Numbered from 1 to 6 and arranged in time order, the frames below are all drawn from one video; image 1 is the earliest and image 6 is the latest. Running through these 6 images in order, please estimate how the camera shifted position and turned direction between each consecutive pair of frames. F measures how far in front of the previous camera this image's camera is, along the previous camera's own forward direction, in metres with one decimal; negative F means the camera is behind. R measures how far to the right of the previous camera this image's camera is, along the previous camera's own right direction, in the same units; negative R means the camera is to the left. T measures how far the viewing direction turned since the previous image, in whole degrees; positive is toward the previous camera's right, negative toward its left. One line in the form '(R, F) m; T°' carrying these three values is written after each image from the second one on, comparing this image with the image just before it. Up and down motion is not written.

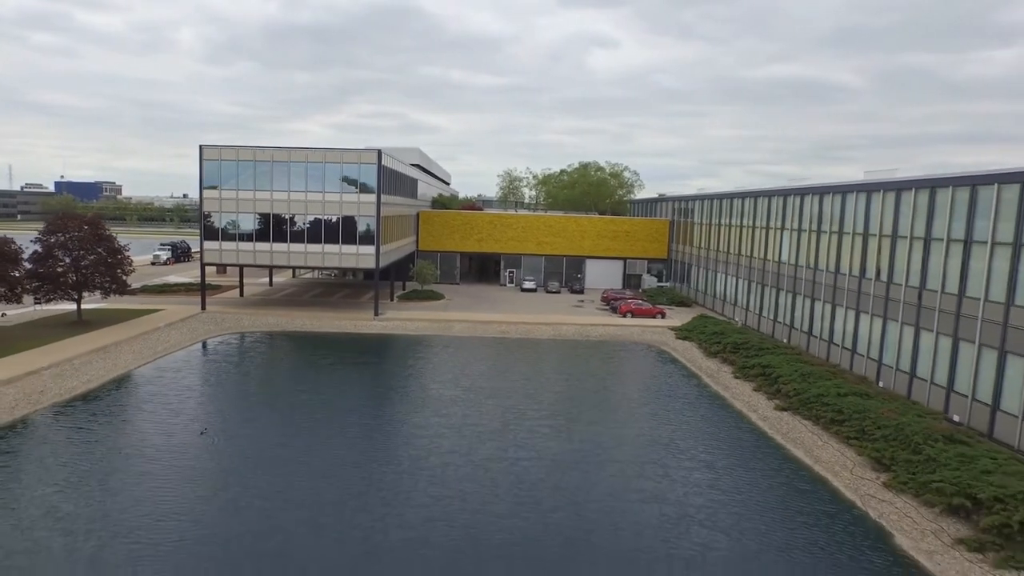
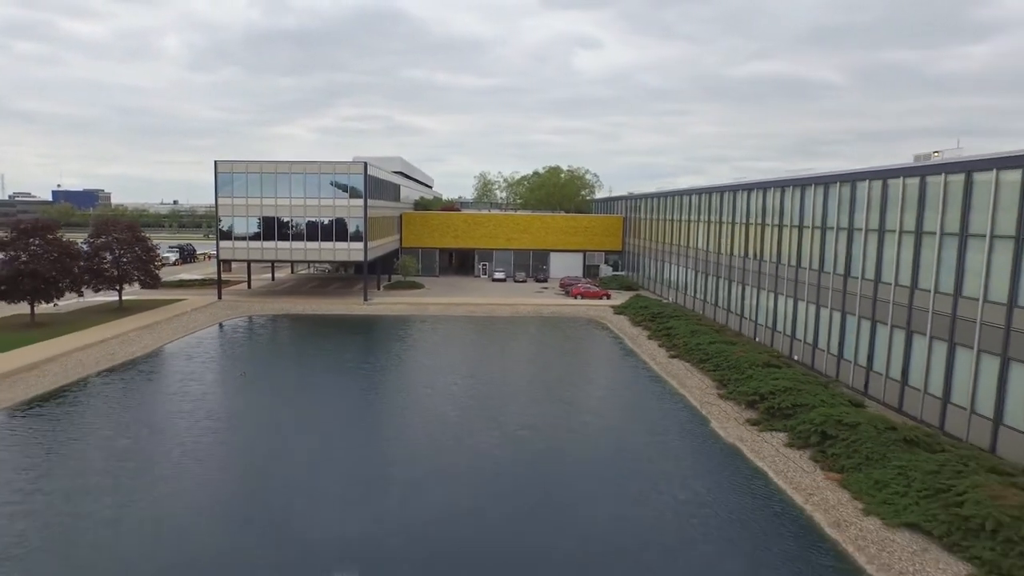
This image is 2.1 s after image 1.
(+1.4, -7.5) m; +1°
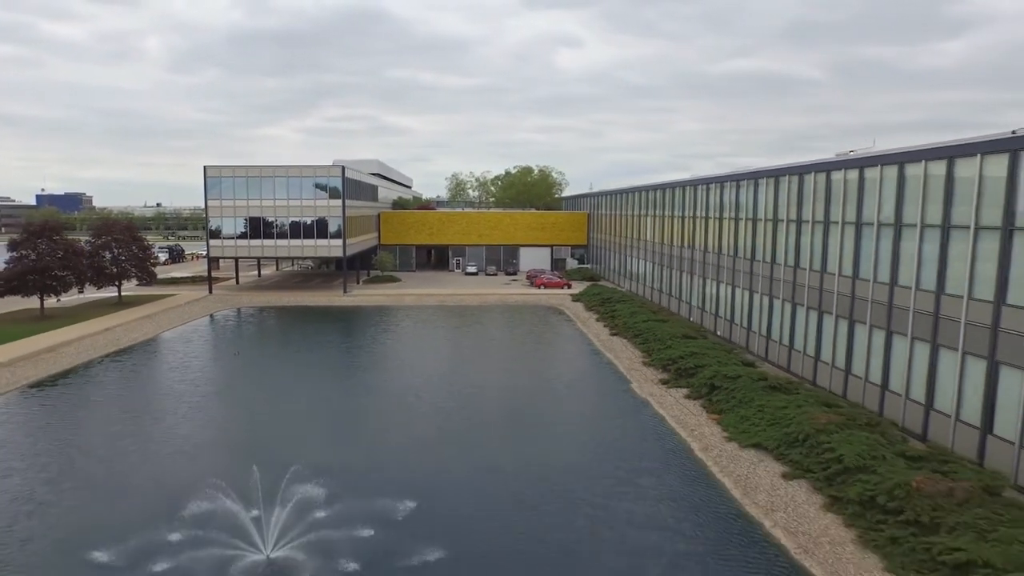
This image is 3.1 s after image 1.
(+1.2, -4.1) m; +1°
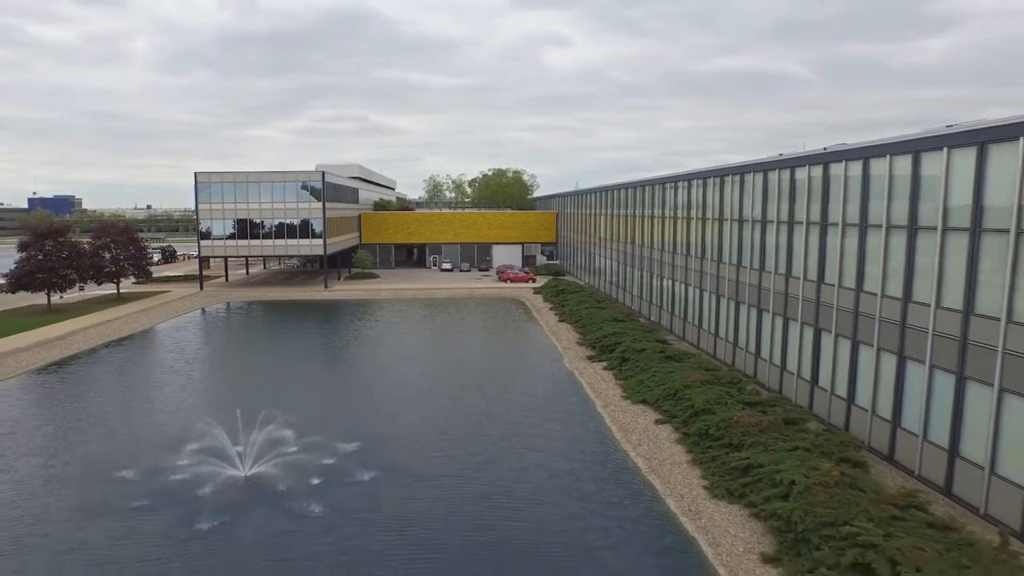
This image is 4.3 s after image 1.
(+1.7, -4.2) m; +1°
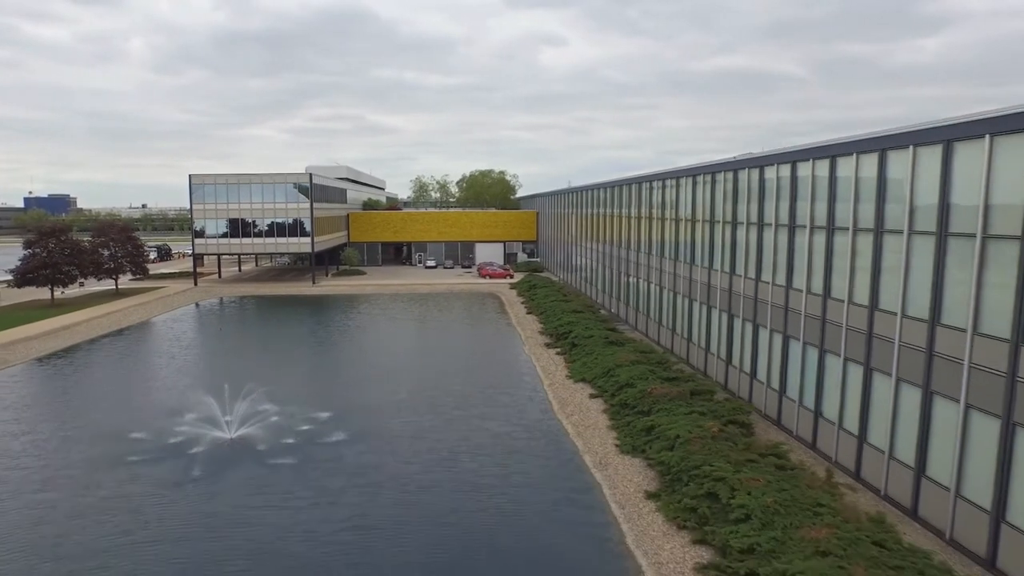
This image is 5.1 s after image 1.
(+1.3, -2.9) m; 0°
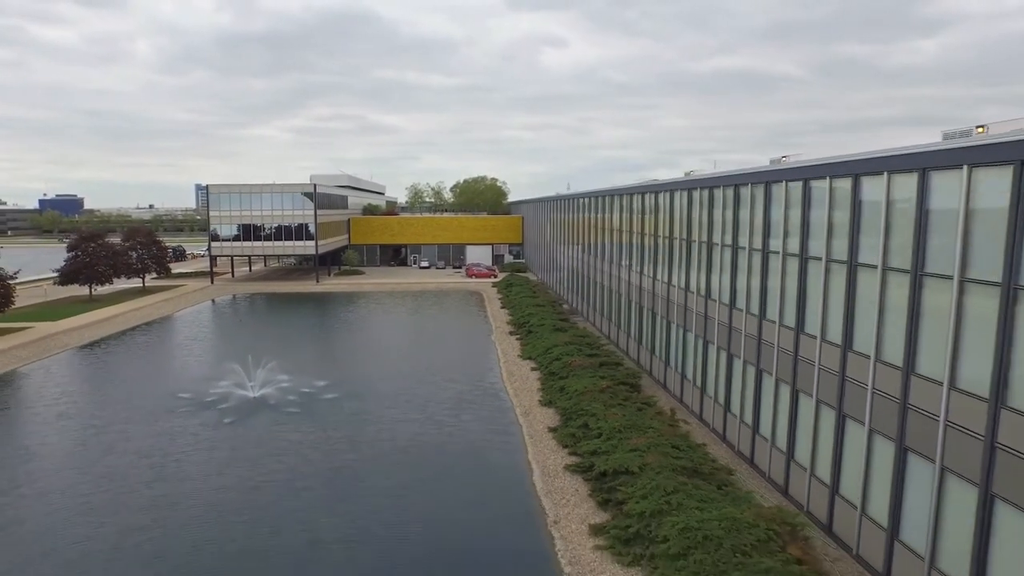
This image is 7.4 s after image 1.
(+1.7, -6.3) m; 0°
